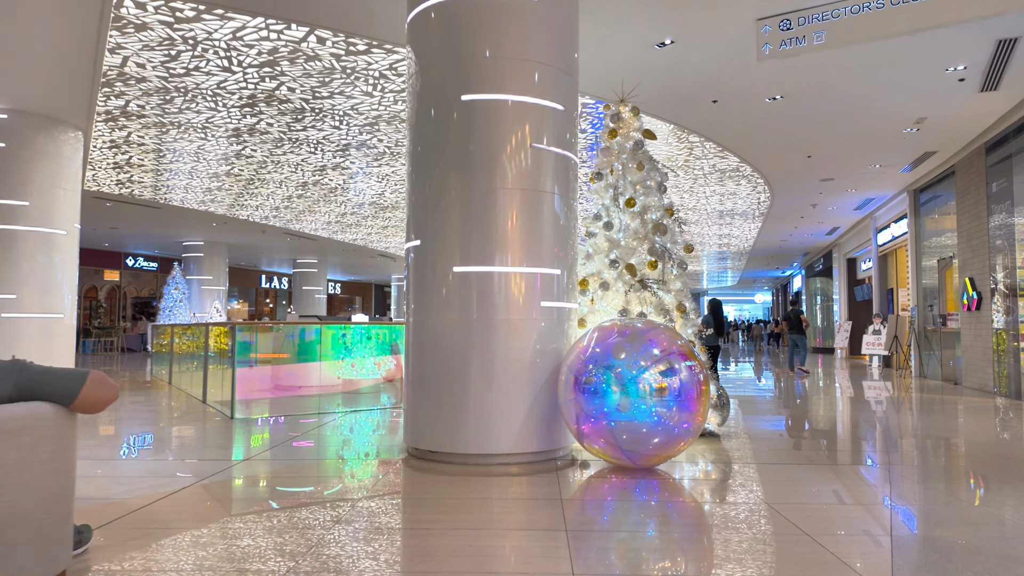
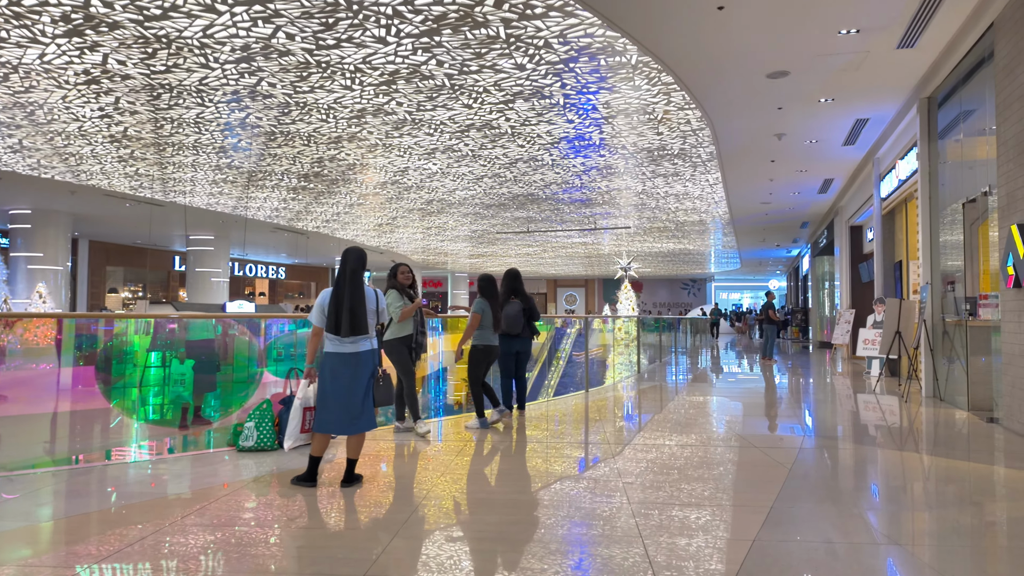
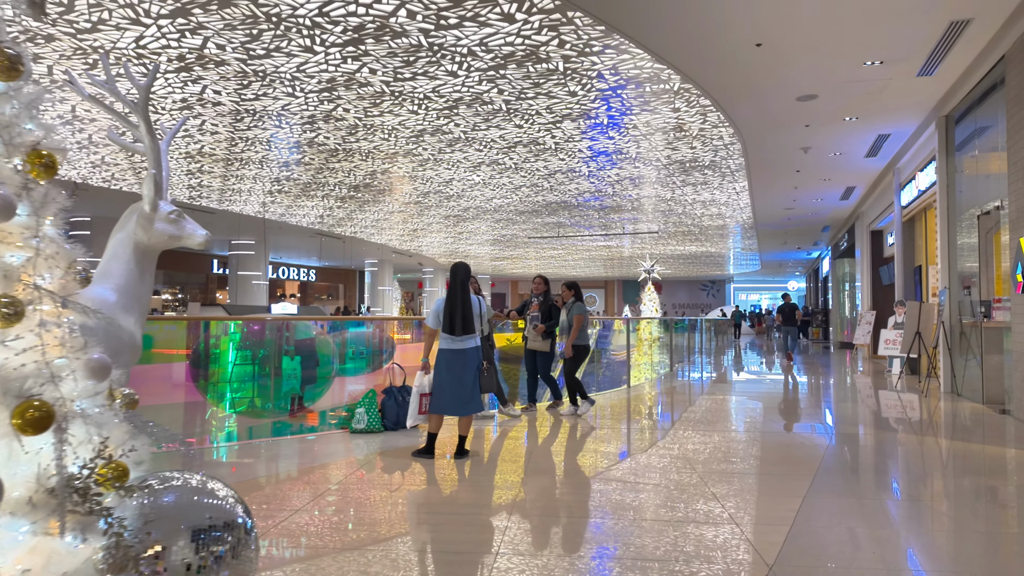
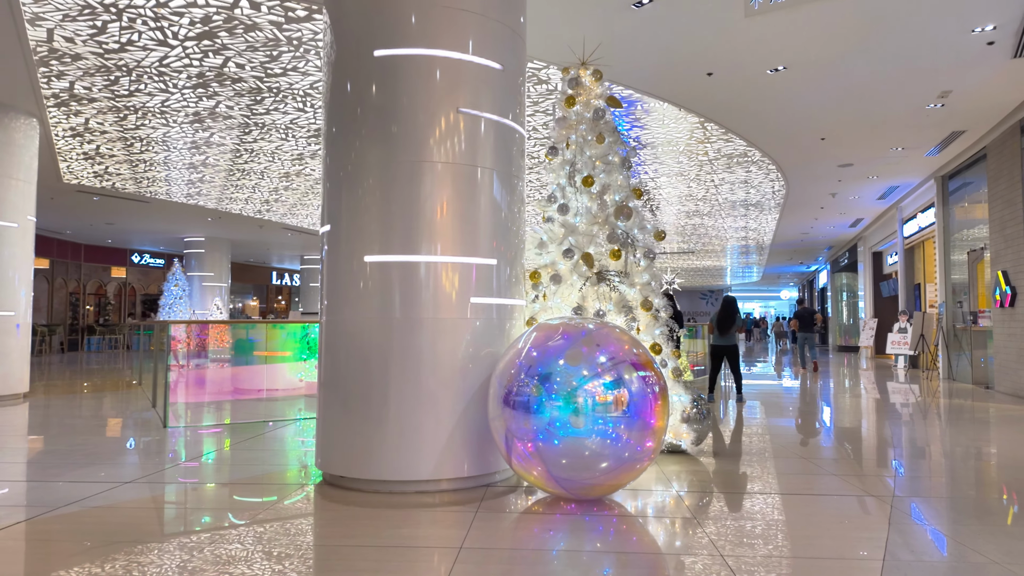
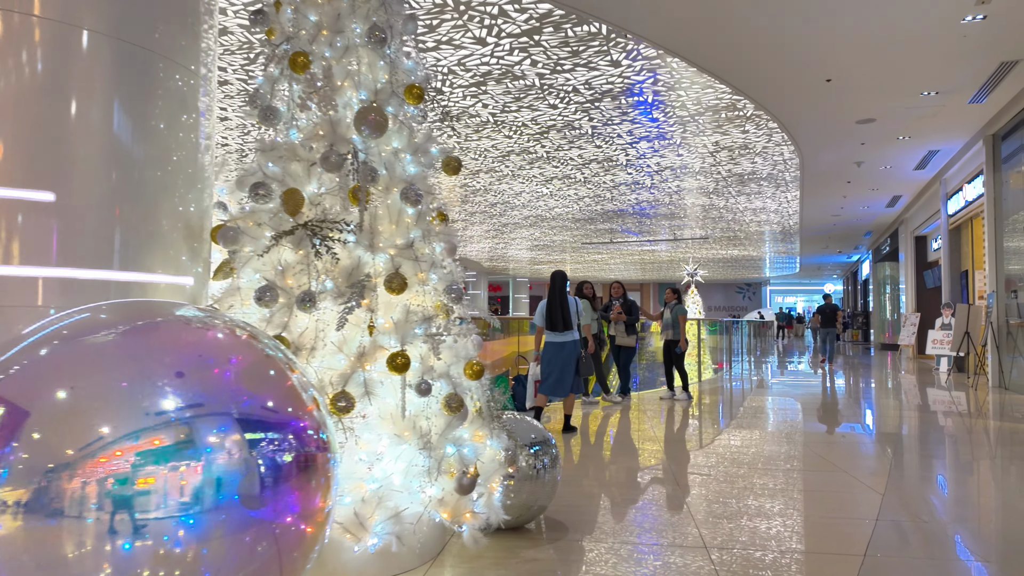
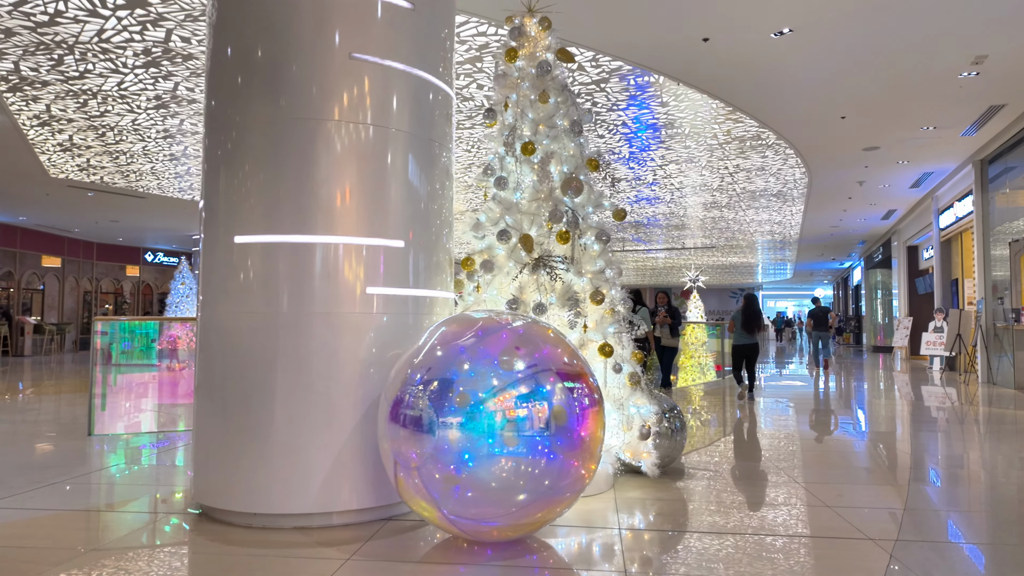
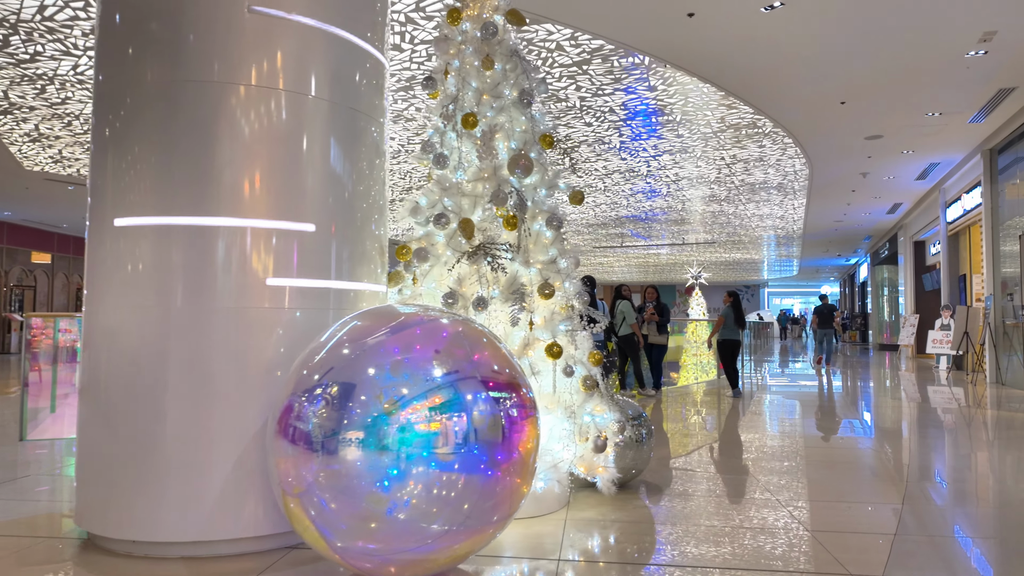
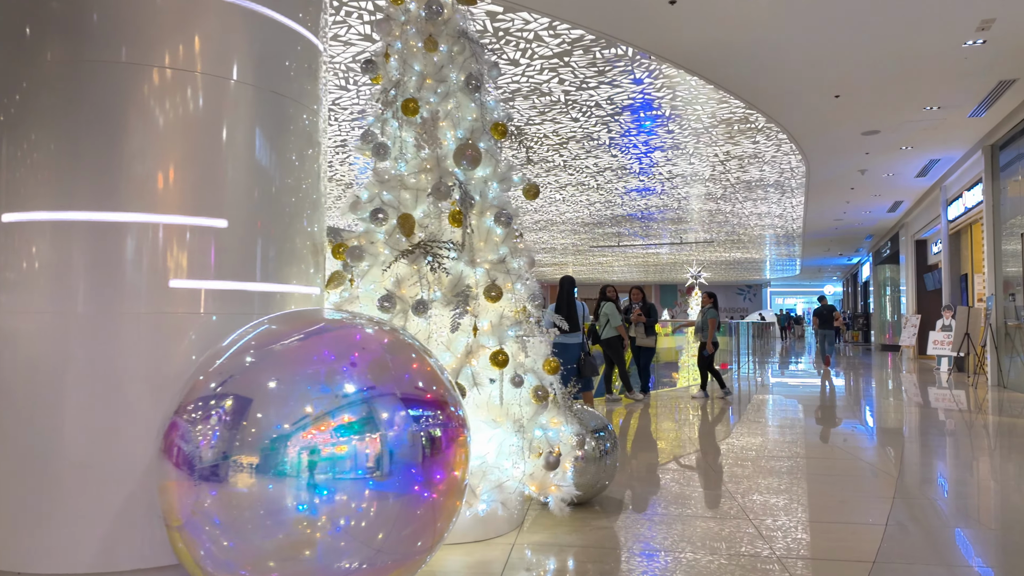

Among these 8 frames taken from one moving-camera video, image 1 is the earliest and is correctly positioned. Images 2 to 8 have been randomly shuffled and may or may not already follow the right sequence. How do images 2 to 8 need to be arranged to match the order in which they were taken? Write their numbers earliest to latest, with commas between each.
4, 6, 7, 8, 5, 3, 2
